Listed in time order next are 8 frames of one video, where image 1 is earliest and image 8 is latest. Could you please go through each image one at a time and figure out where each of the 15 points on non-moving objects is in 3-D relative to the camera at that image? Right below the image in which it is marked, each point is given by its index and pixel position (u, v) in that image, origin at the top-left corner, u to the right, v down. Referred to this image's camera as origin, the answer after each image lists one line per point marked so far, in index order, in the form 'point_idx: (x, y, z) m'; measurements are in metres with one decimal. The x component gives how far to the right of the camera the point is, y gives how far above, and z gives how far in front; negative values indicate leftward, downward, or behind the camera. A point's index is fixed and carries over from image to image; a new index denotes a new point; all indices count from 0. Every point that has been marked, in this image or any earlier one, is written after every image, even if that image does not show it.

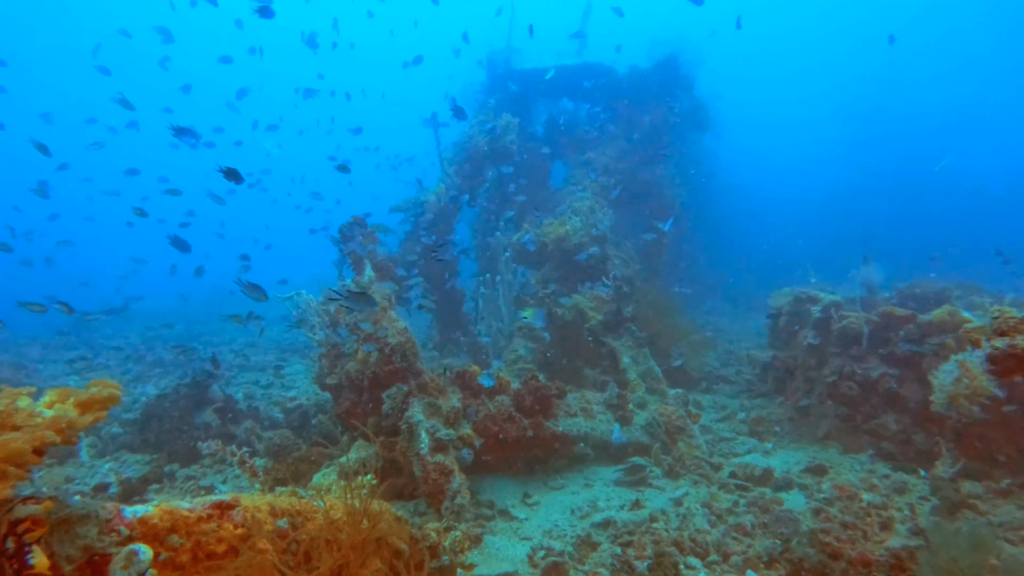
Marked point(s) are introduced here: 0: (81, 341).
0: (-9.0, -1.2, +14.9) m
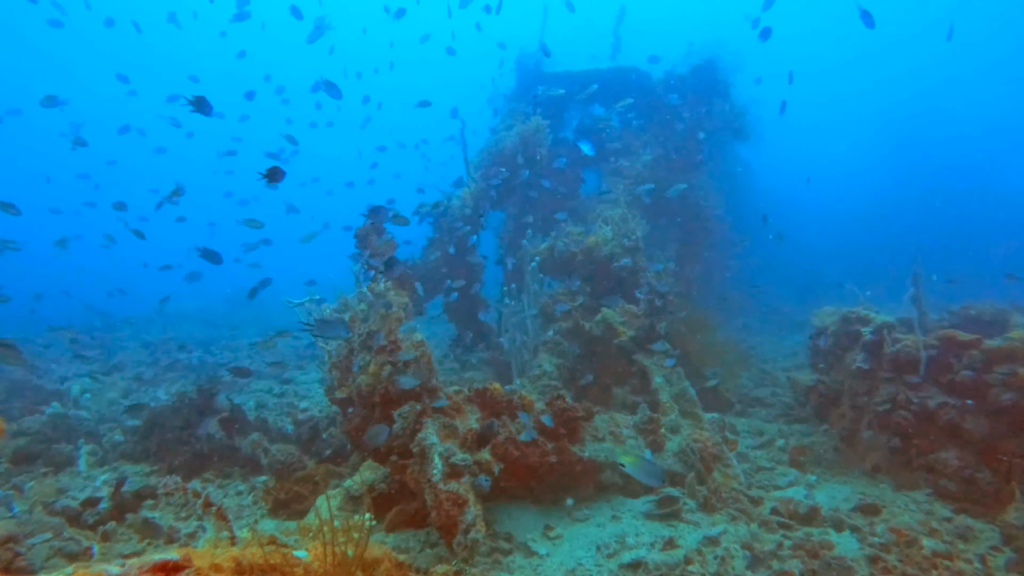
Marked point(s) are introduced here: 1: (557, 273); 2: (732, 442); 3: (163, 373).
0: (-8.6, -1.2, +14.7) m
1: (+0.7, +0.2, +10.8) m
2: (+2.4, -1.7, +7.6) m
3: (-6.0, -1.5, +12.0) m
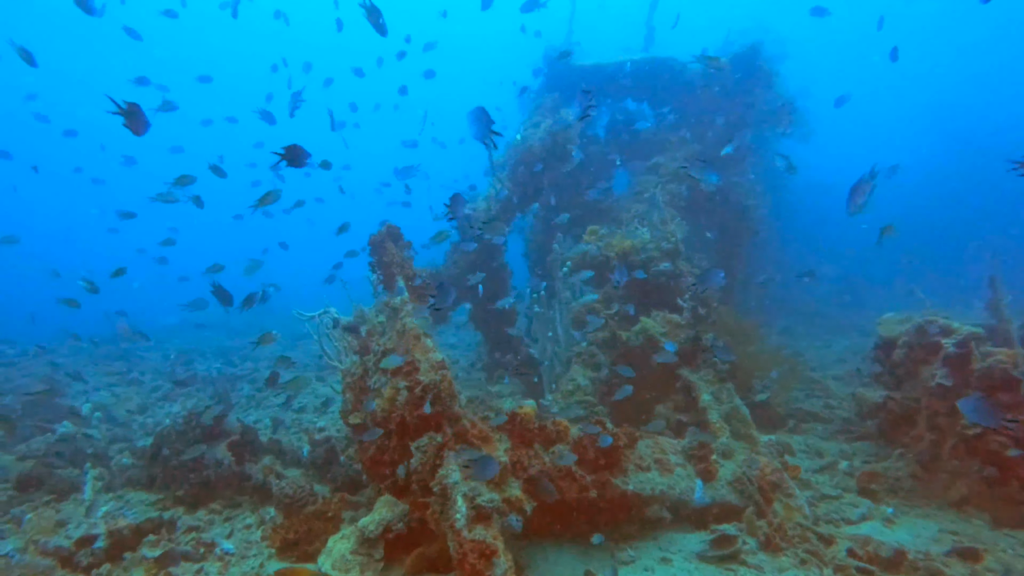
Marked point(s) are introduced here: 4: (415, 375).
0: (-7.9, -1.4, +14.4) m
1: (+1.1, +0.1, +10.0) m
2: (+2.7, -1.7, +6.8) m
3: (-5.5, -1.6, +11.6) m
4: (-0.7, -0.7, +5.2) m
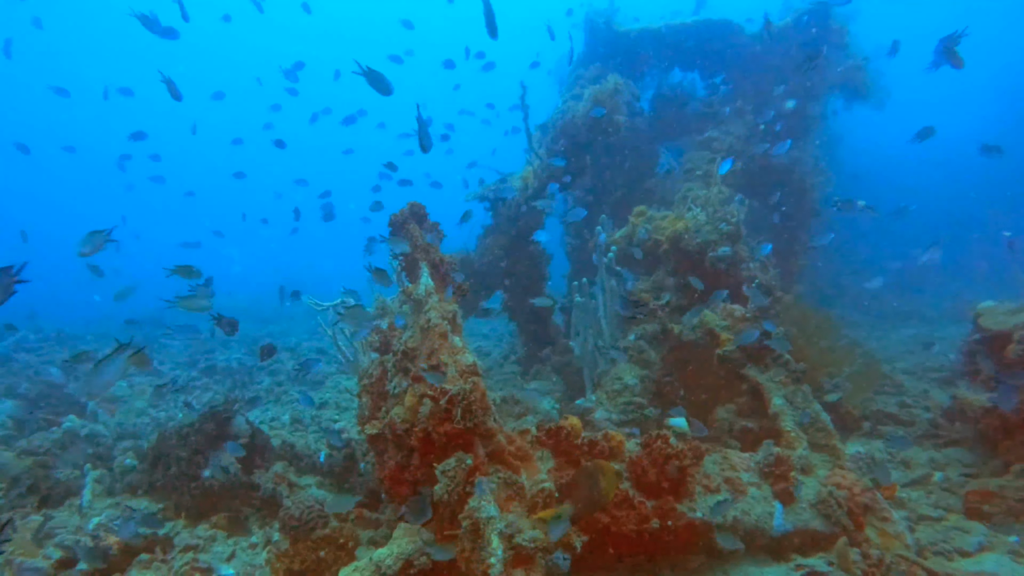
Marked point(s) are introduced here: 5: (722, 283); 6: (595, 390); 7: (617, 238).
0: (-7.2, -1.1, +13.9) m
1: (+1.6, +0.3, +9.1) m
2: (+3.0, -1.6, +5.8) m
3: (-4.9, -1.4, +10.9) m
4: (-0.4, -0.6, +4.3) m
5: (+2.4, +0.1, +8.0) m
6: (+0.9, -1.2, +8.0) m
7: (+1.4, +0.7, +9.4) m
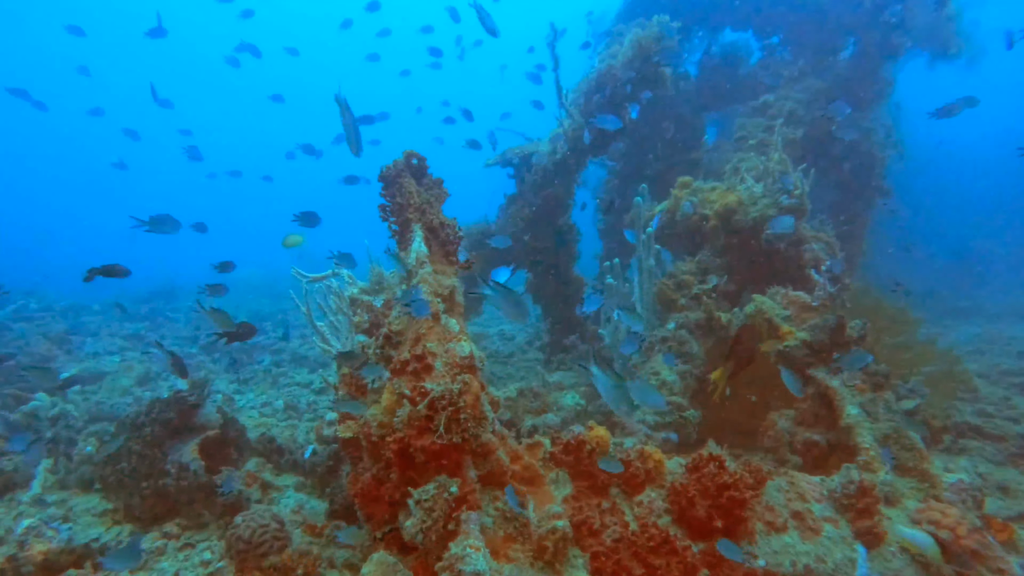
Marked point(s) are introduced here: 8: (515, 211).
0: (-6.8, -0.6, +13.1) m
1: (+1.9, +0.5, +7.9) m
2: (+3.1, -1.5, +4.6) m
3: (-4.6, -1.0, +10.1) m
4: (-0.4, -0.4, +3.3) m
5: (+2.6, +0.2, +6.8) m
6: (+1.1, -1.0, +6.9) m
7: (+1.7, +0.9, +8.3) m
8: (0.0, +1.1, +10.0) m
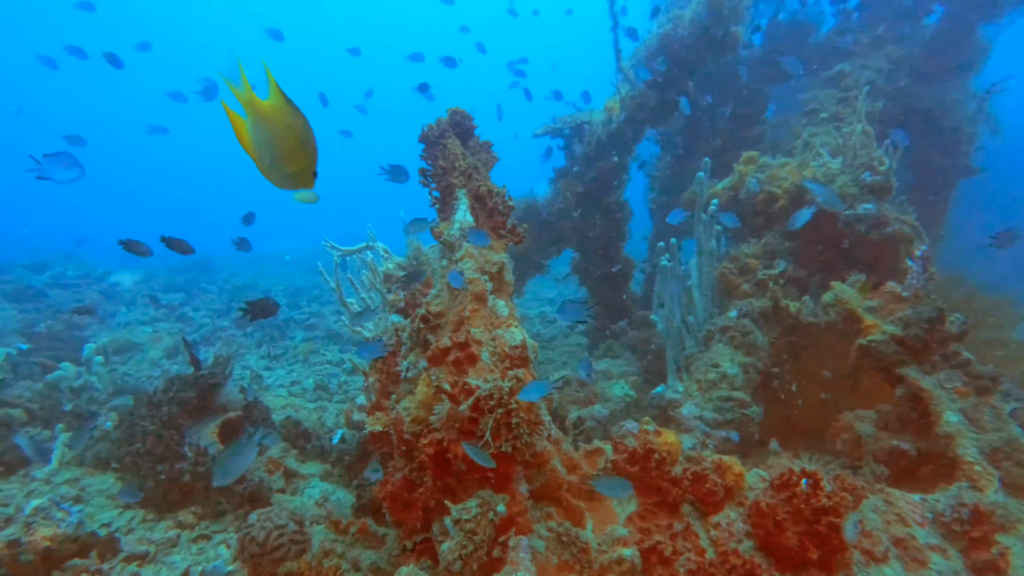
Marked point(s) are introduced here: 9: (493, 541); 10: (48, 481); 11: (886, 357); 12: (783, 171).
0: (-6.0, 0.0, +12.9) m
1: (+2.4, +0.6, +7.3) m
2: (+3.4, -1.5, +3.9) m
3: (-4.0, -0.6, +9.8) m
4: (-0.2, -0.3, +2.8) m
5: (+3.0, +0.3, +6.1) m
6: (+1.5, -0.8, +6.3) m
7: (+2.2, +1.0, +7.6) m
8: (+0.7, +1.3, +9.4) m
9: (-0.1, -0.9, +2.4) m
10: (-3.3, -1.4, +5.0) m
11: (+2.6, -0.5, +4.8) m
12: (+2.6, +1.1, +6.9) m
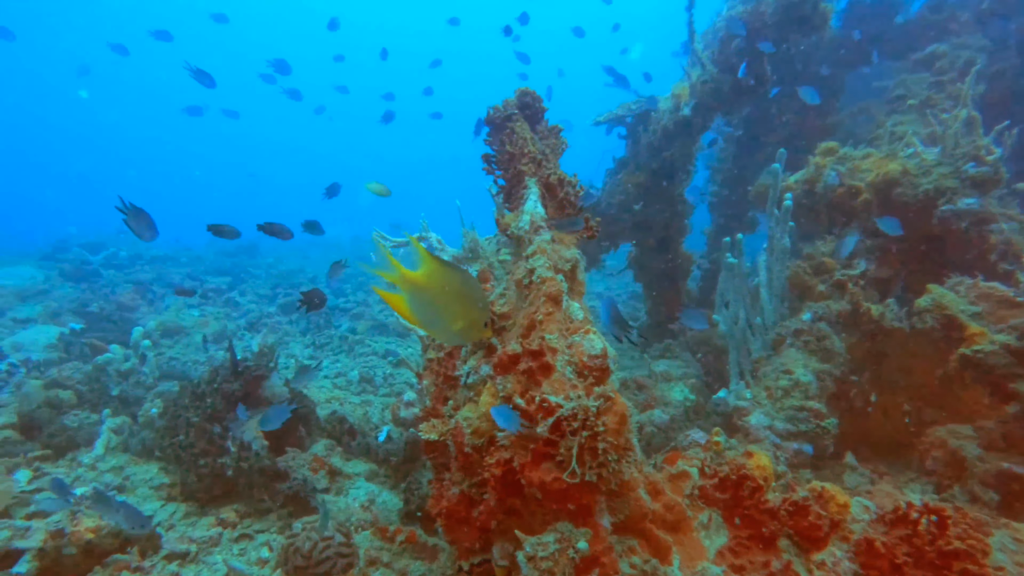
0: (-5.2, +0.3, +12.9) m
1: (+3.0, +0.6, +6.8) m
2: (+3.7, -1.6, +3.4) m
3: (-3.3, -0.4, +9.7) m
4: (+0.1, -0.3, +2.5) m
5: (+3.5, +0.3, +5.6) m
6: (+2.0, -0.8, +5.9) m
7: (+2.8, +1.1, +7.1) m
8: (+1.4, +1.4, +9.0) m
9: (+0.2, -0.9, +2.1) m
10: (-2.9, -1.3, +4.9) m
11: (+3.0, -0.5, +4.4) m
12: (+3.2, +1.1, +6.4) m
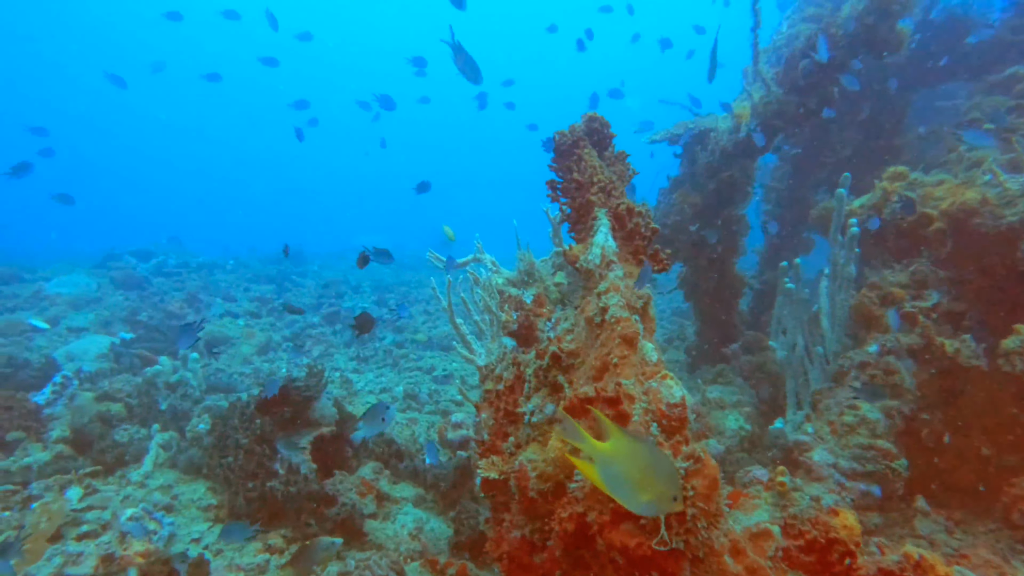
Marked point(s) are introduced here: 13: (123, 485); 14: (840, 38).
0: (-4.4, +0.1, +13.0) m
1: (+3.4, +0.4, +6.5) m
2: (+3.9, -1.8, +3.1) m
3: (-2.7, -0.5, +9.7) m
4: (+0.4, -0.5, +2.3) m
5: (+3.9, 0.0, +5.3) m
6: (+2.4, -1.0, +5.6) m
7: (+3.3, +0.8, +6.8) m
8: (+2.0, +1.1, +8.8) m
9: (+0.4, -1.0, +2.0) m
10: (-2.6, -1.4, +4.9) m
11: (+3.3, -0.8, +4.1) m
12: (+3.6, +0.8, +6.1) m
13: (-2.8, -1.4, +4.9) m
14: (+3.6, +3.1, +8.5) m
